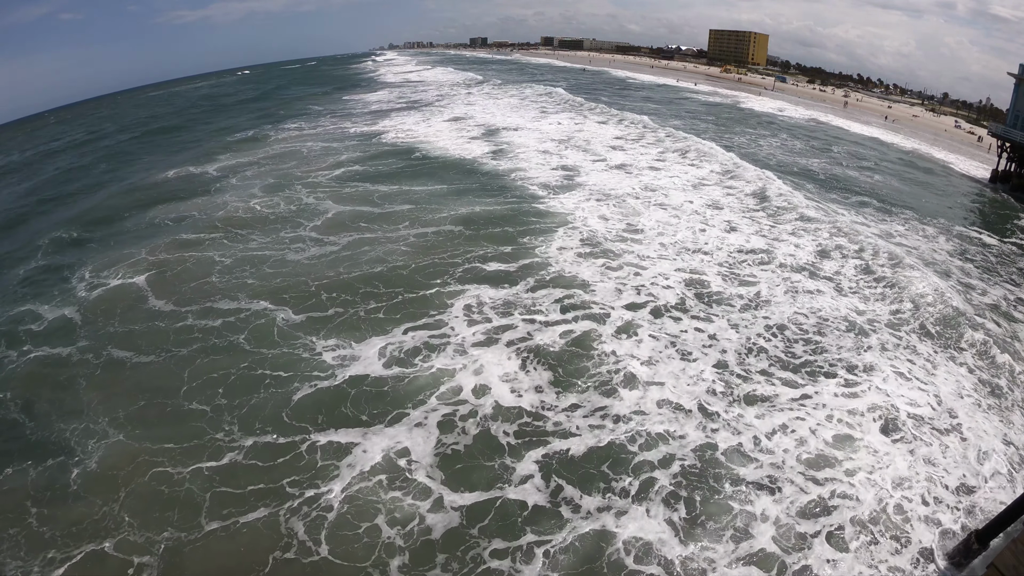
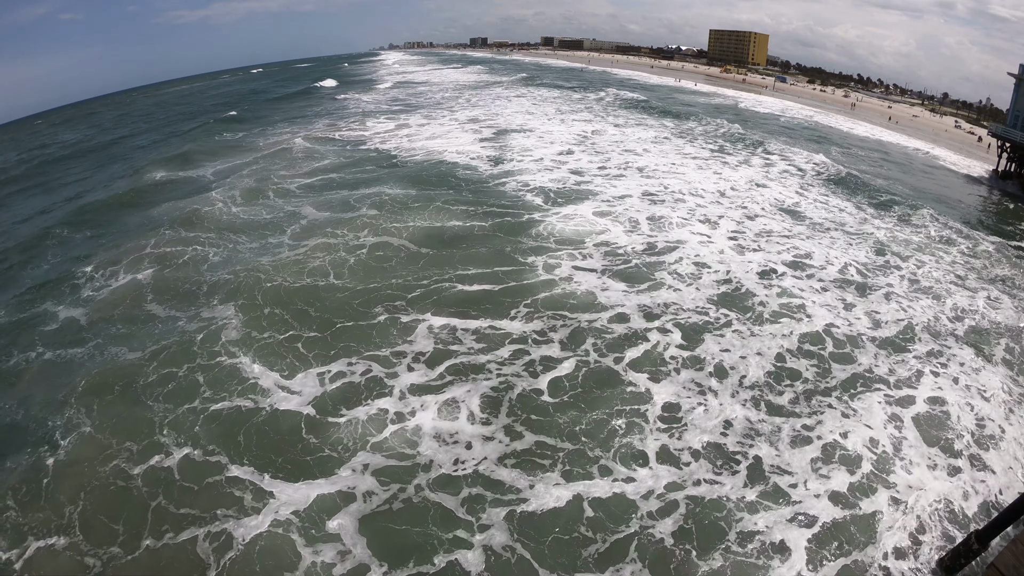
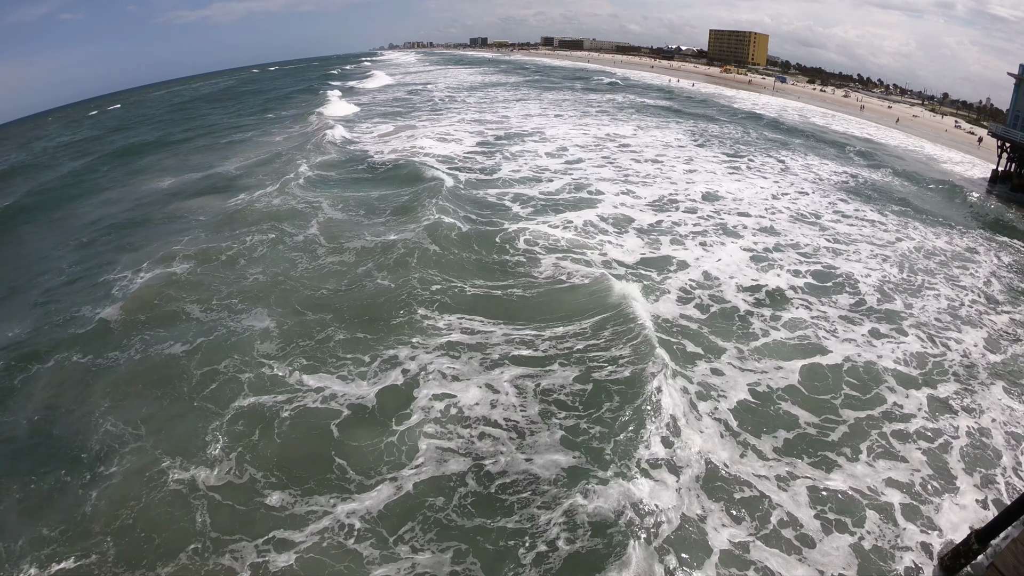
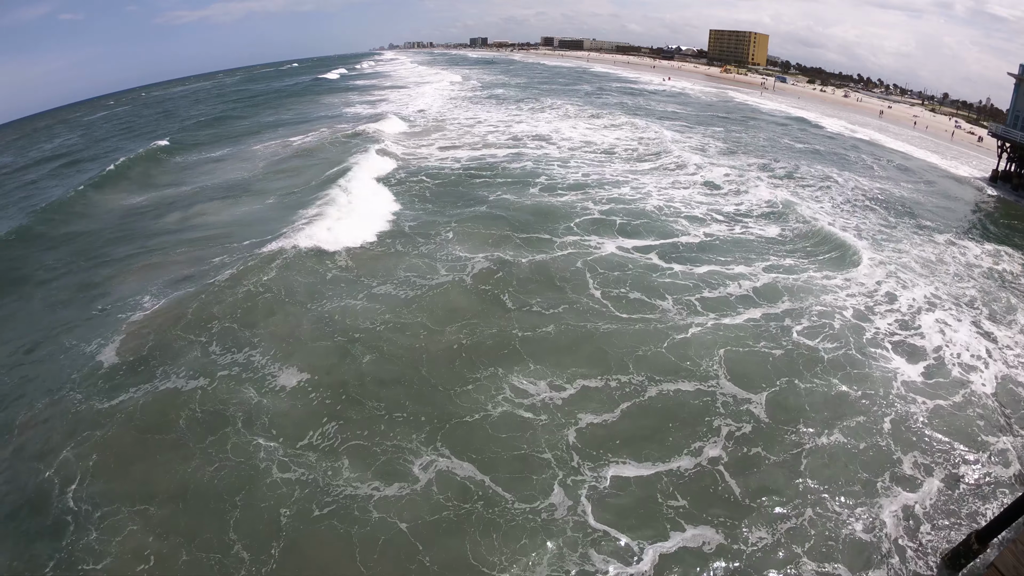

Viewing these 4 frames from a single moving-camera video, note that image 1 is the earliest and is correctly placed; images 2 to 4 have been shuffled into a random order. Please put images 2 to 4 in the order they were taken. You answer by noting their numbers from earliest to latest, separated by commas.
2, 3, 4
